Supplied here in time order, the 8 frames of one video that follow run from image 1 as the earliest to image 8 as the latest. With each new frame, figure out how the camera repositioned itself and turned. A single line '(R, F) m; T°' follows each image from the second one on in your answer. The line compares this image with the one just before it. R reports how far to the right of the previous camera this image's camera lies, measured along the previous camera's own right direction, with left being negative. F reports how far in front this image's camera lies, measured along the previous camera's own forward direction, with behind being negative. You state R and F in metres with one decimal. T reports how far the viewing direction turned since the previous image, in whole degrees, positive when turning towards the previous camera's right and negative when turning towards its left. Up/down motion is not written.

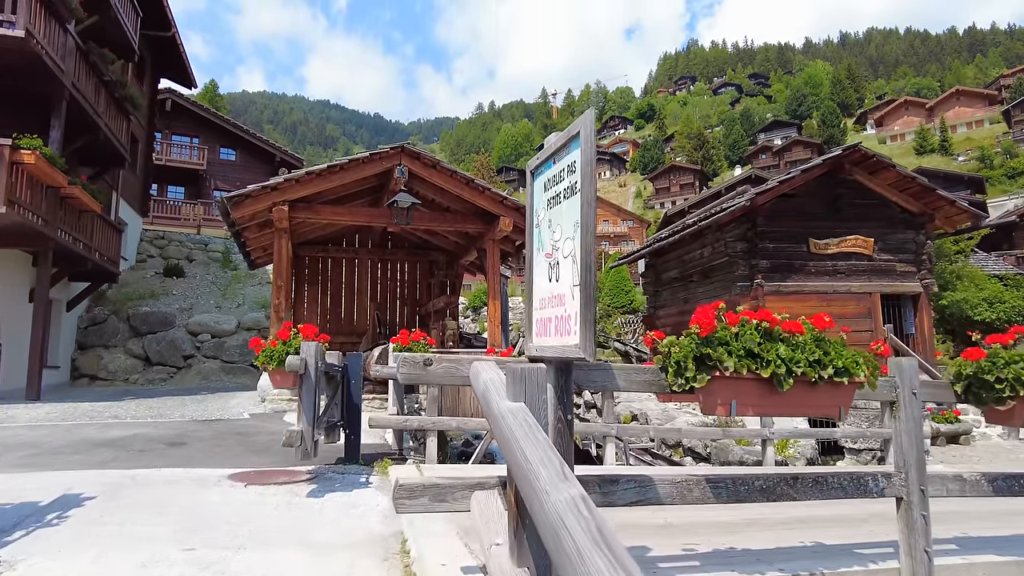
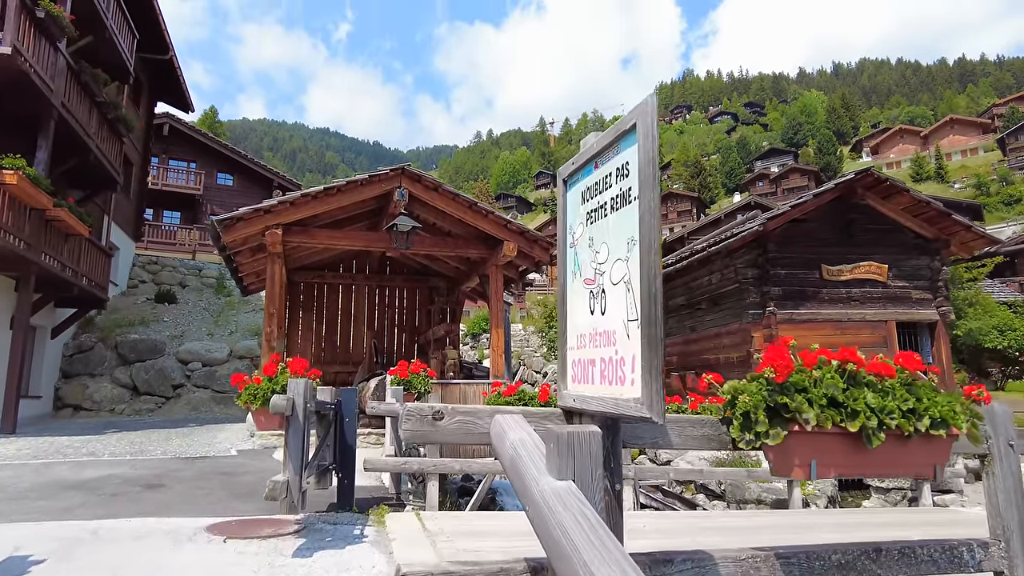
(-0.1, +0.5) m; 0°
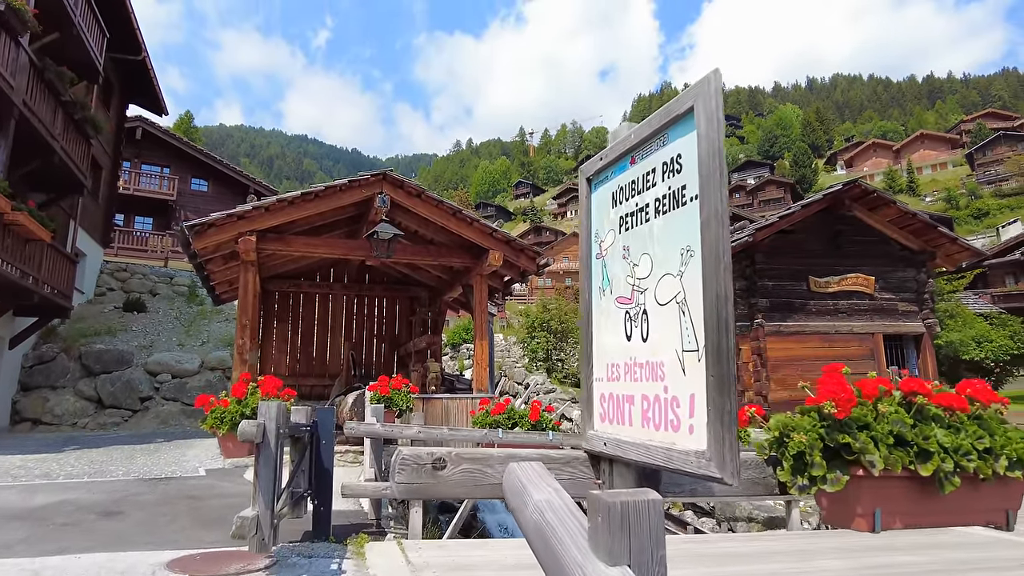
(-0.1, +0.3) m; +2°
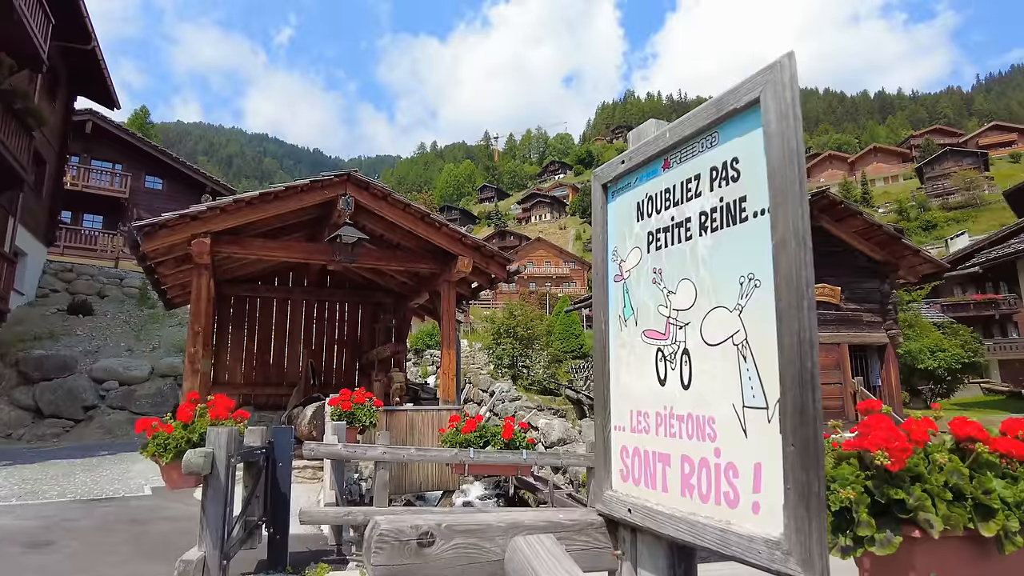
(-0.1, +0.3) m; +3°
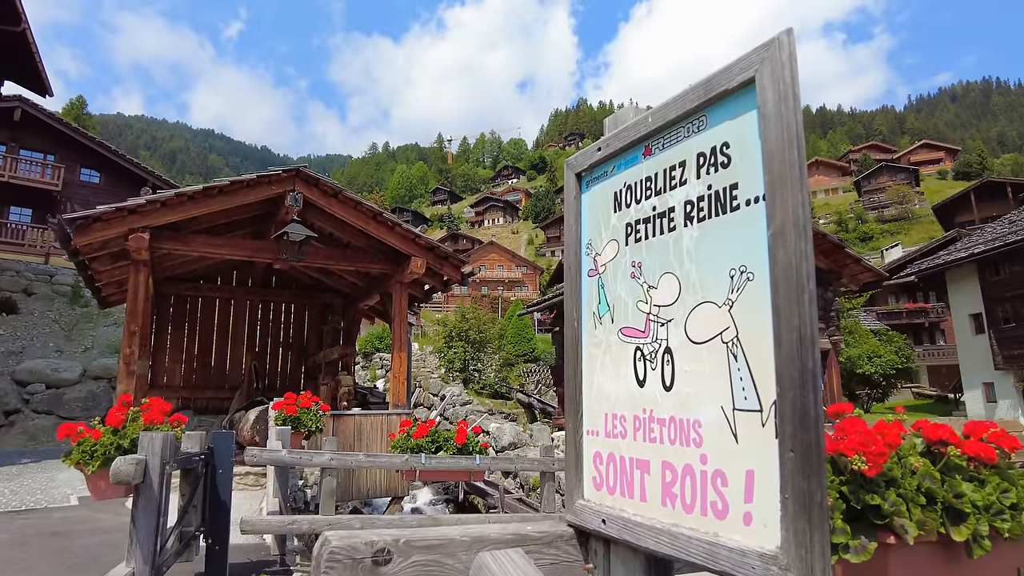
(0.0, +0.1) m; +4°
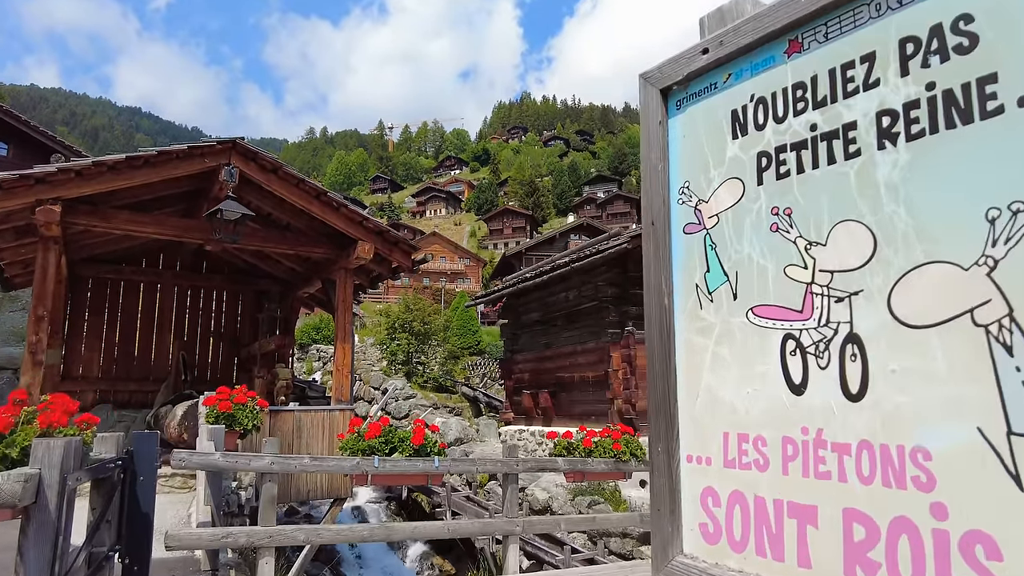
(-0.2, +0.4) m; +5°
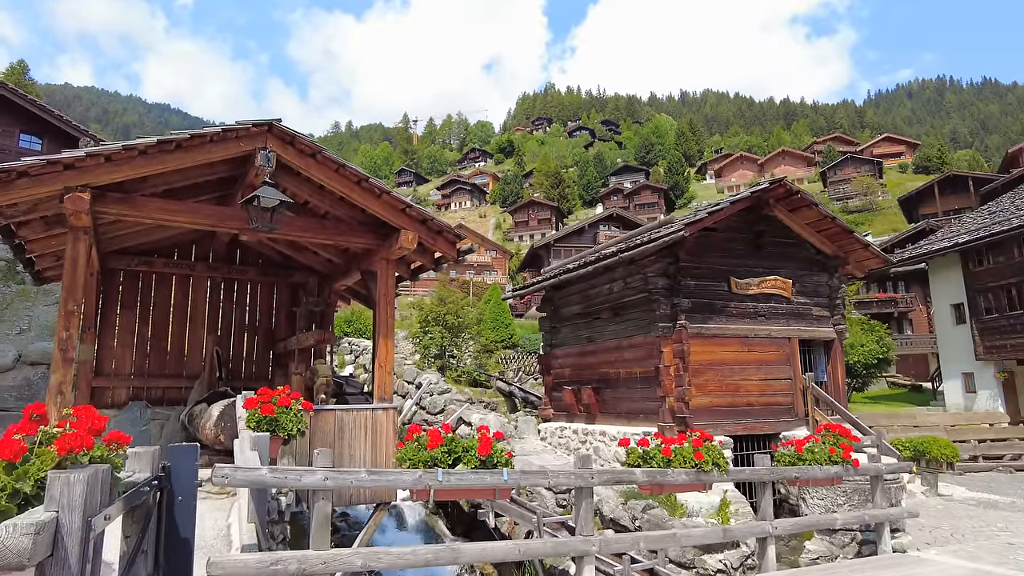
(-0.3, +0.6) m; -2°
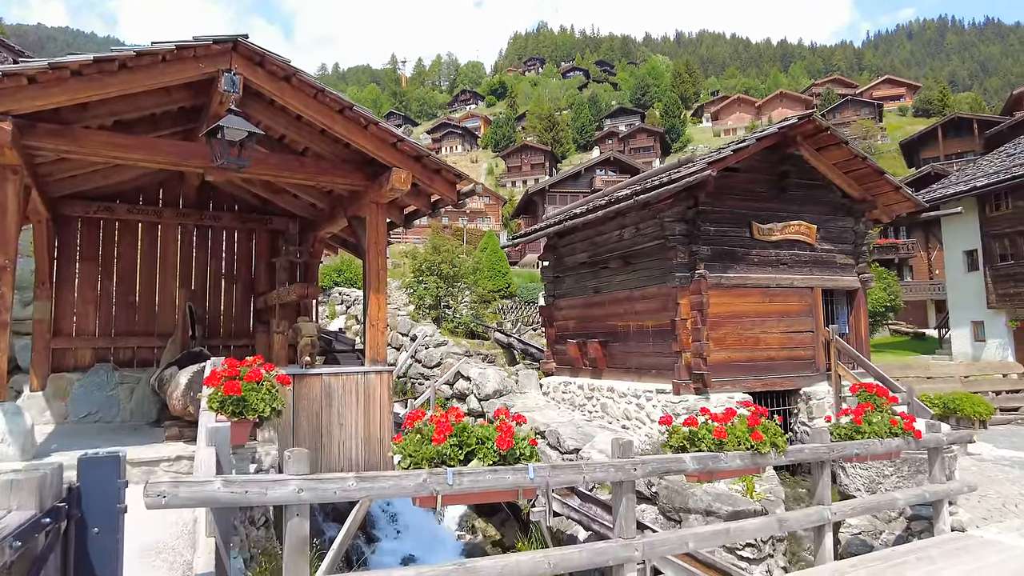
(-0.2, +0.9) m; +1°
